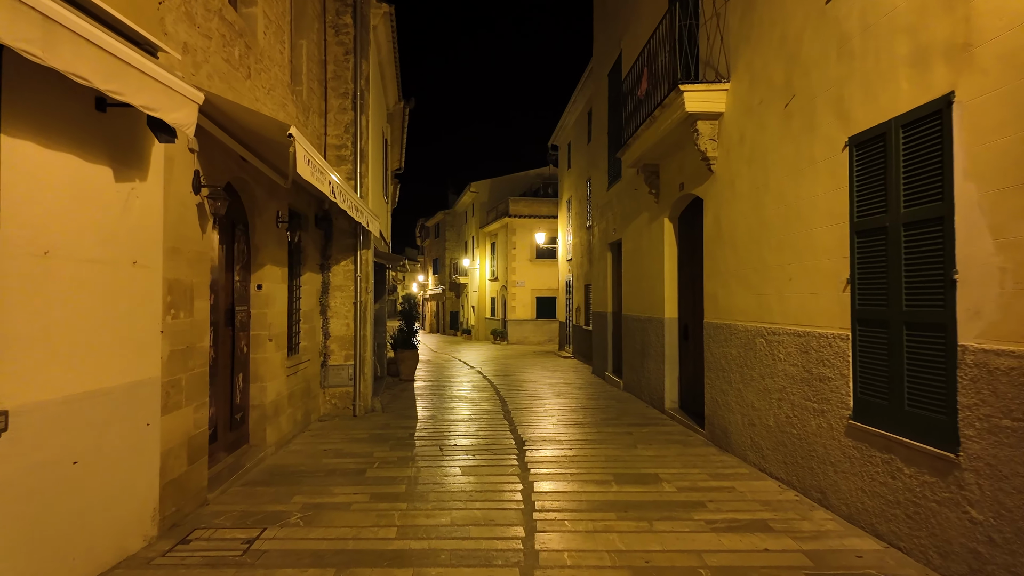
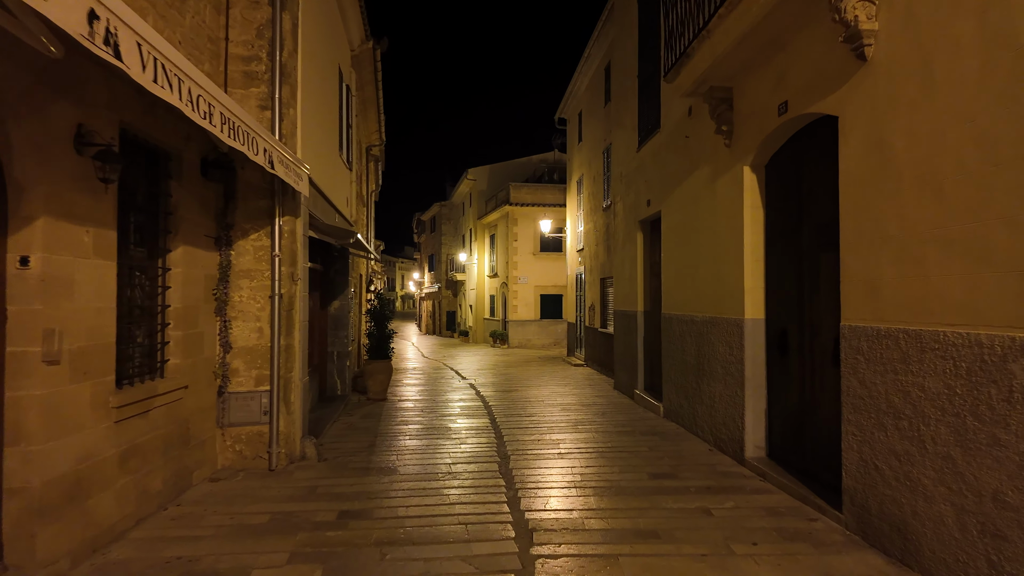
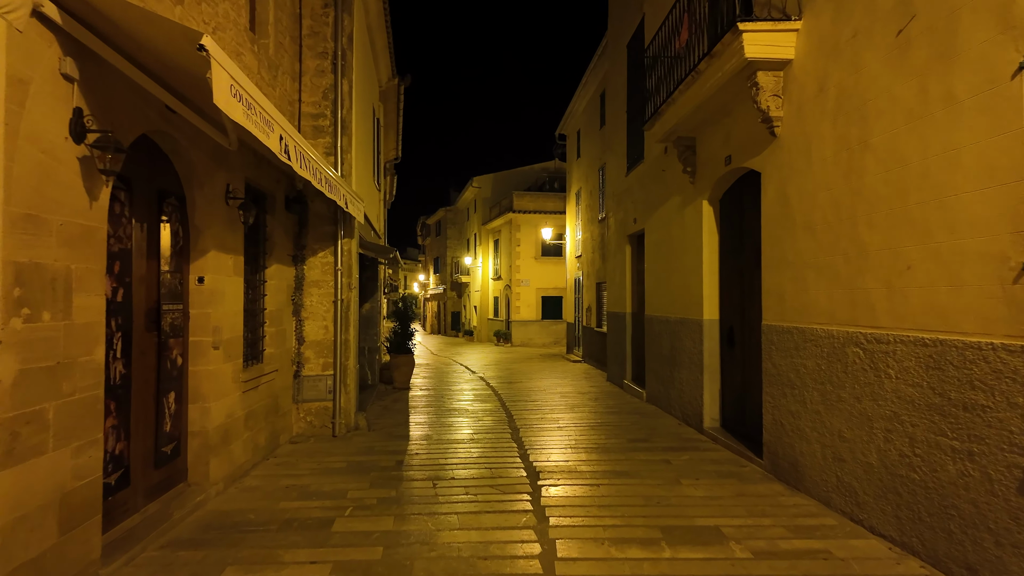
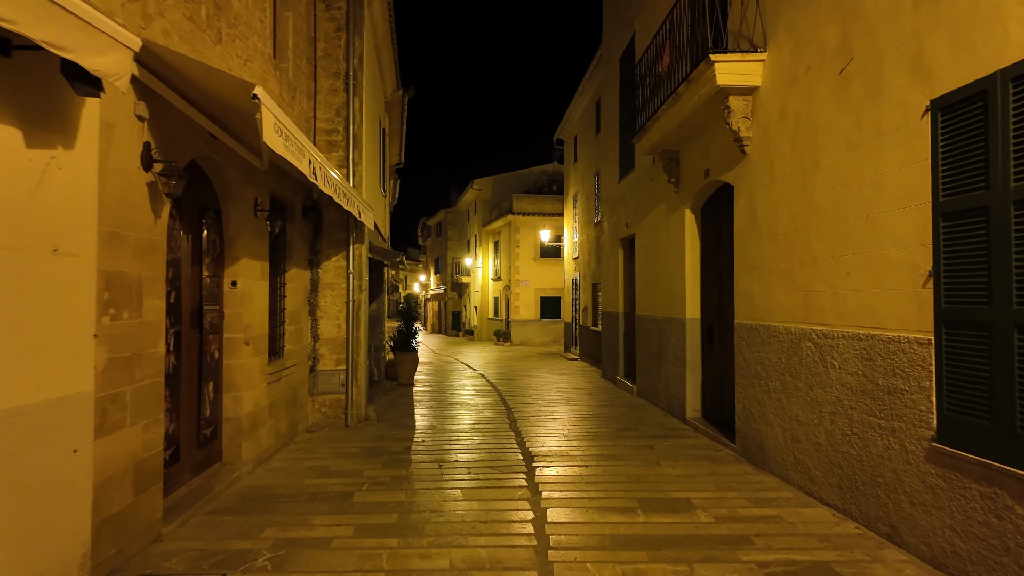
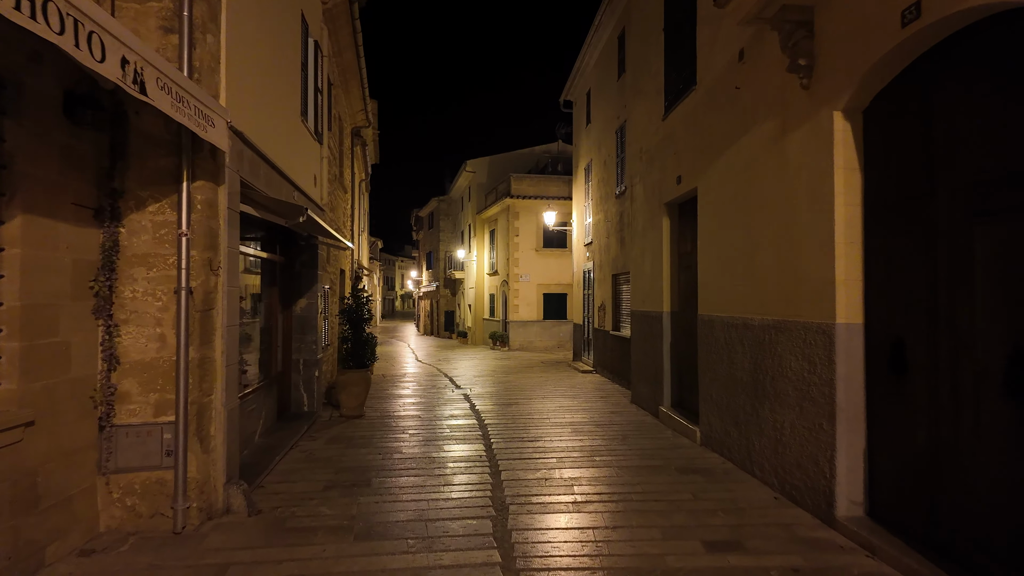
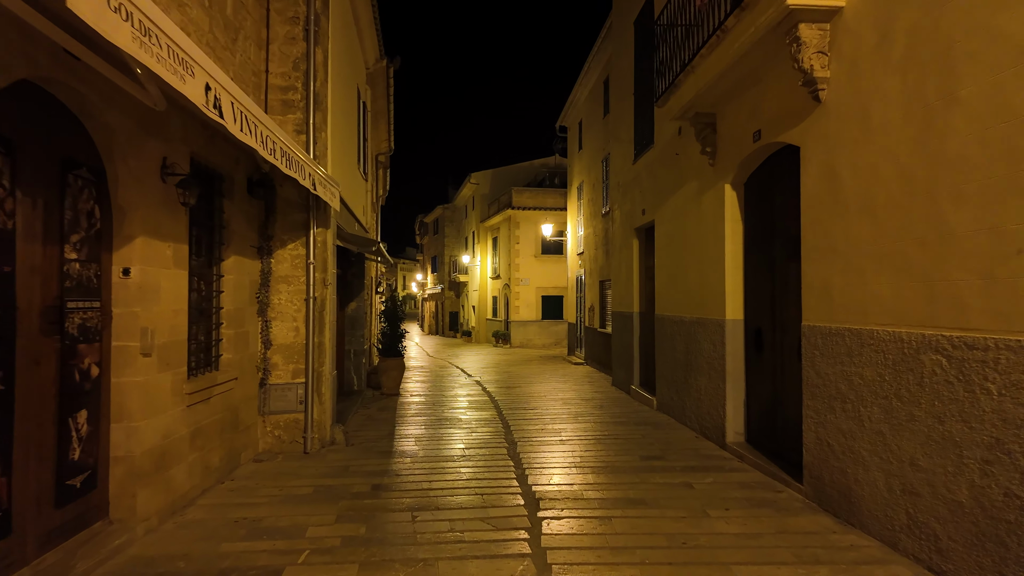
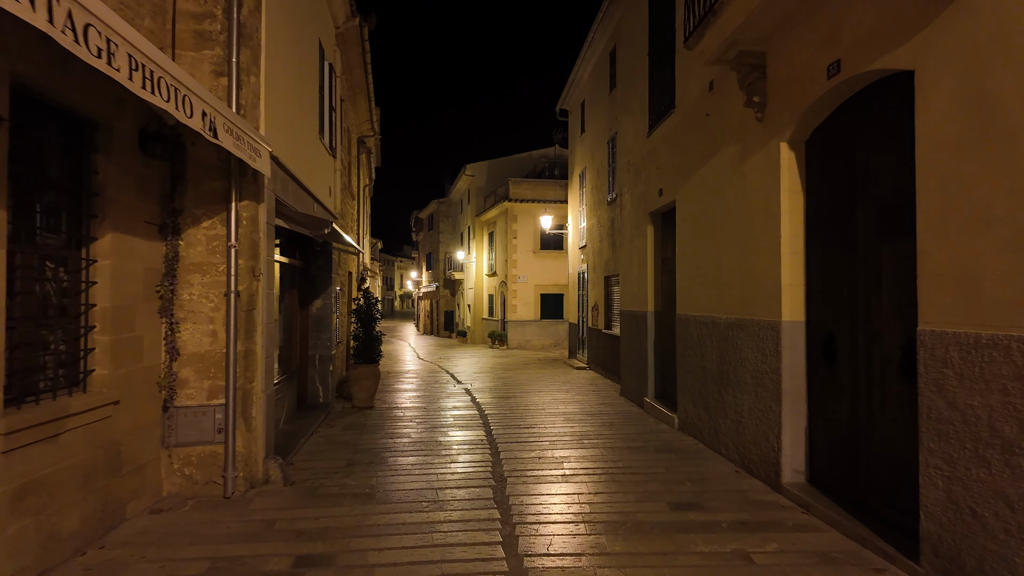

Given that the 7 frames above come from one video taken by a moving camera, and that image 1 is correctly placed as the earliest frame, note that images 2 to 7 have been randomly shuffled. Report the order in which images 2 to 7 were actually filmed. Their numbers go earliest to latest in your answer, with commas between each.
4, 3, 6, 2, 7, 5
